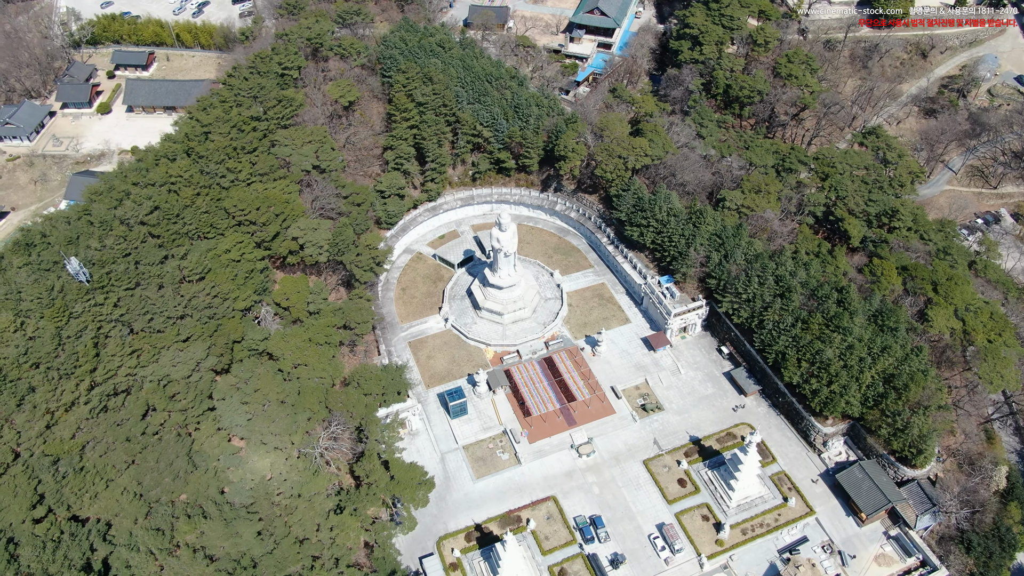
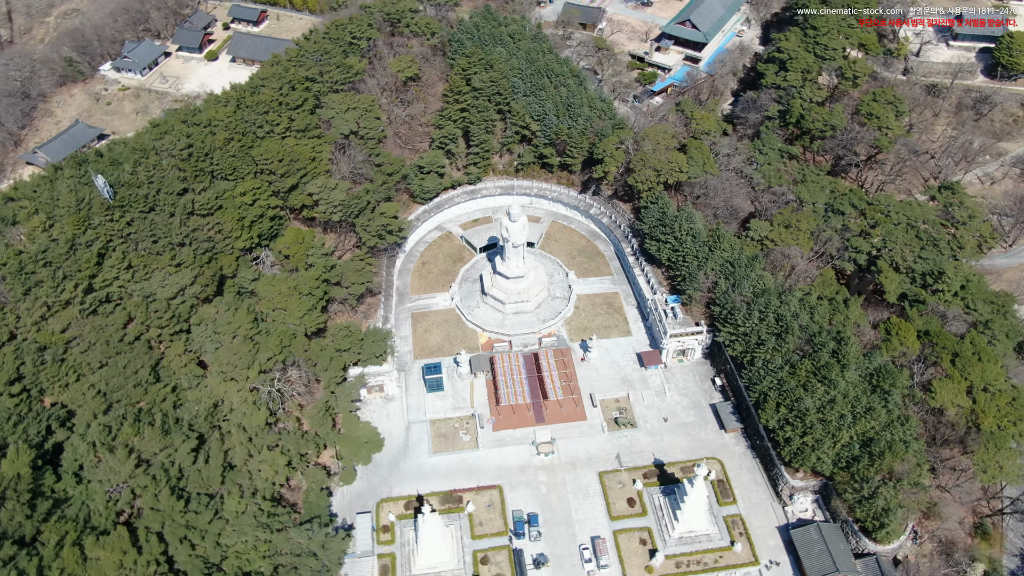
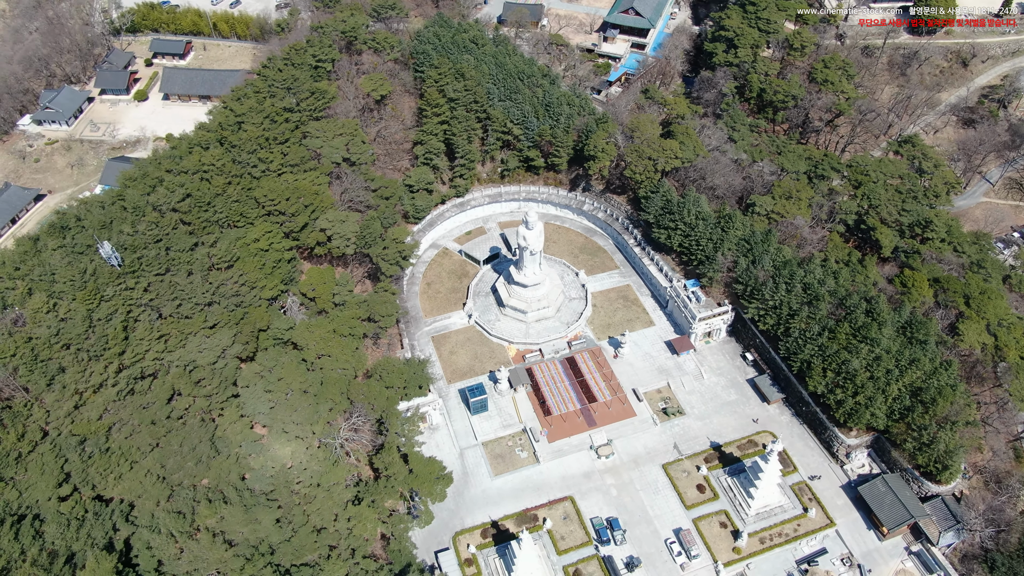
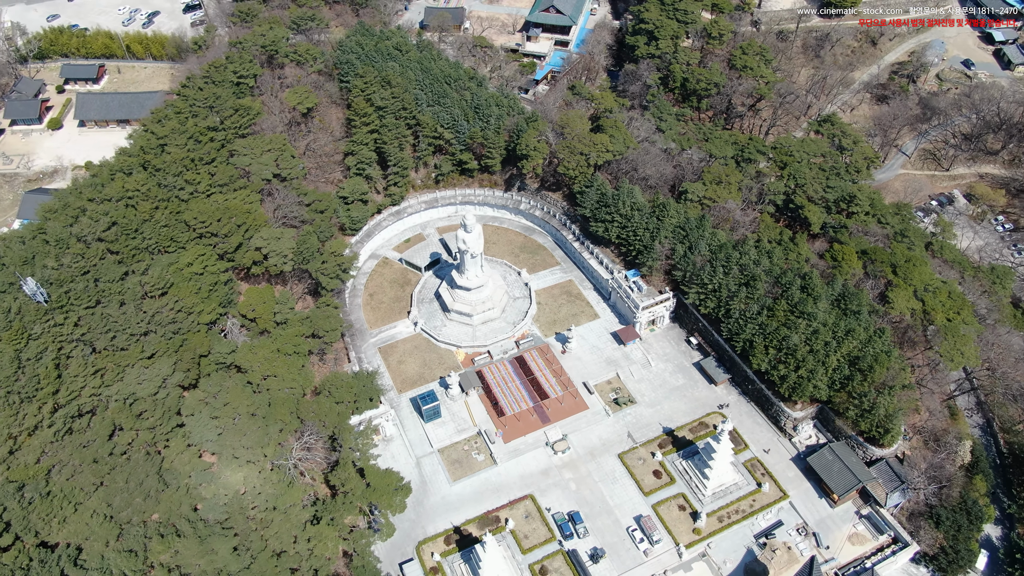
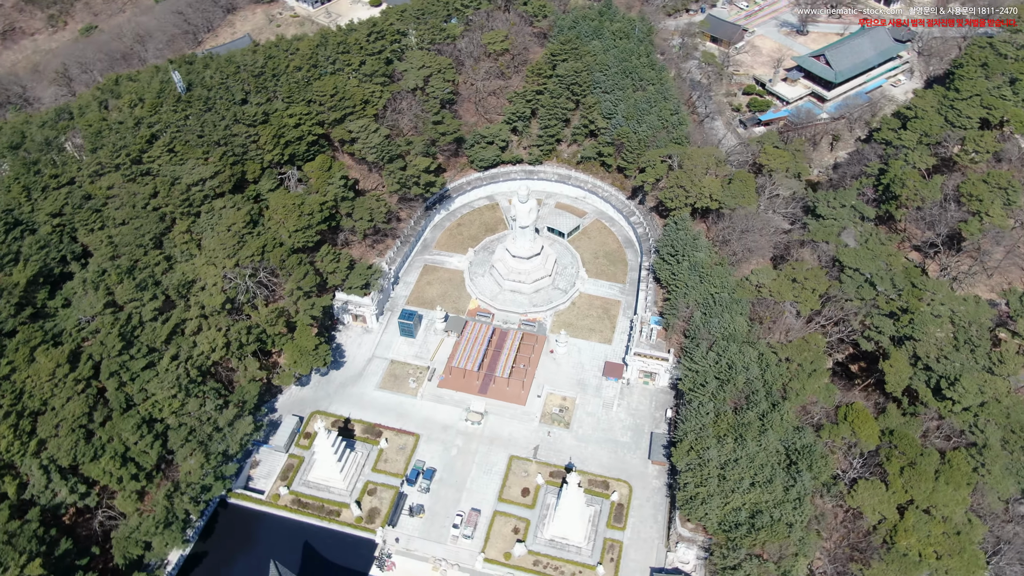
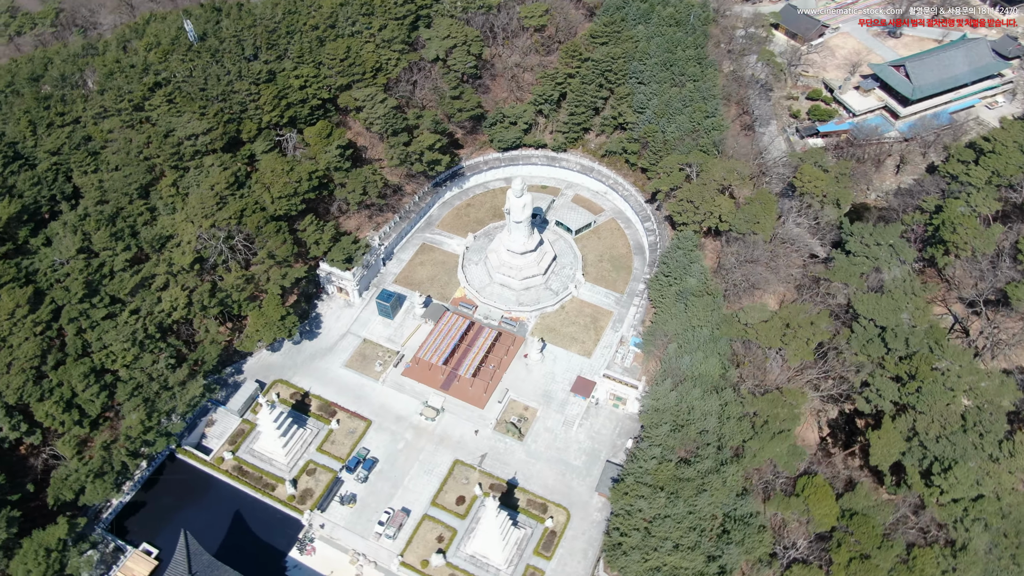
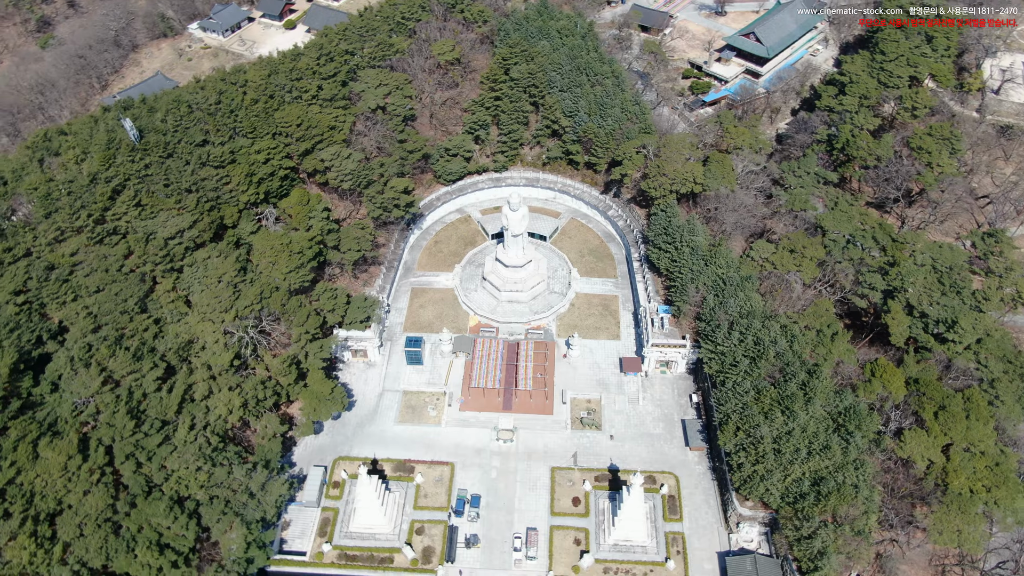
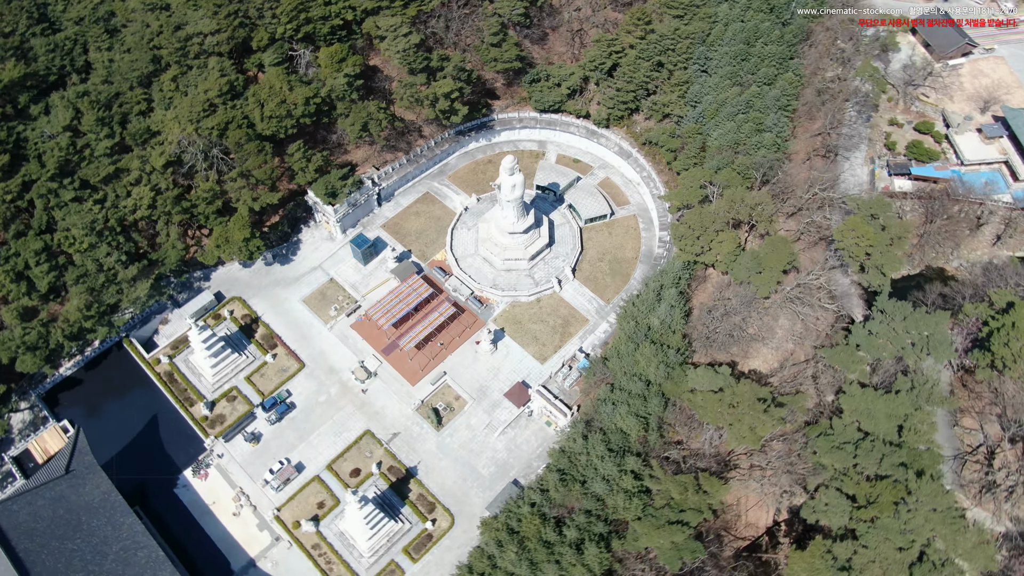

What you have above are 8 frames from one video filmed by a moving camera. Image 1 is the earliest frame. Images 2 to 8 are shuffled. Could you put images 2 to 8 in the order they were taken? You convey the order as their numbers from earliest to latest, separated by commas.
4, 3, 2, 7, 5, 6, 8
